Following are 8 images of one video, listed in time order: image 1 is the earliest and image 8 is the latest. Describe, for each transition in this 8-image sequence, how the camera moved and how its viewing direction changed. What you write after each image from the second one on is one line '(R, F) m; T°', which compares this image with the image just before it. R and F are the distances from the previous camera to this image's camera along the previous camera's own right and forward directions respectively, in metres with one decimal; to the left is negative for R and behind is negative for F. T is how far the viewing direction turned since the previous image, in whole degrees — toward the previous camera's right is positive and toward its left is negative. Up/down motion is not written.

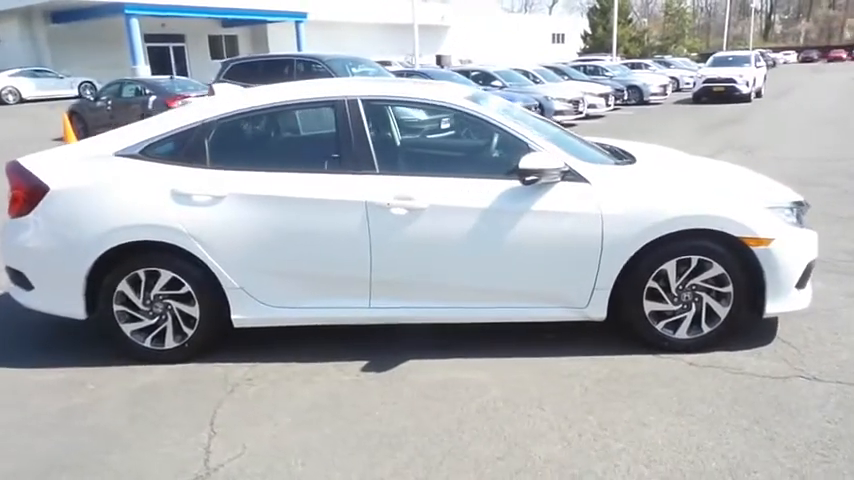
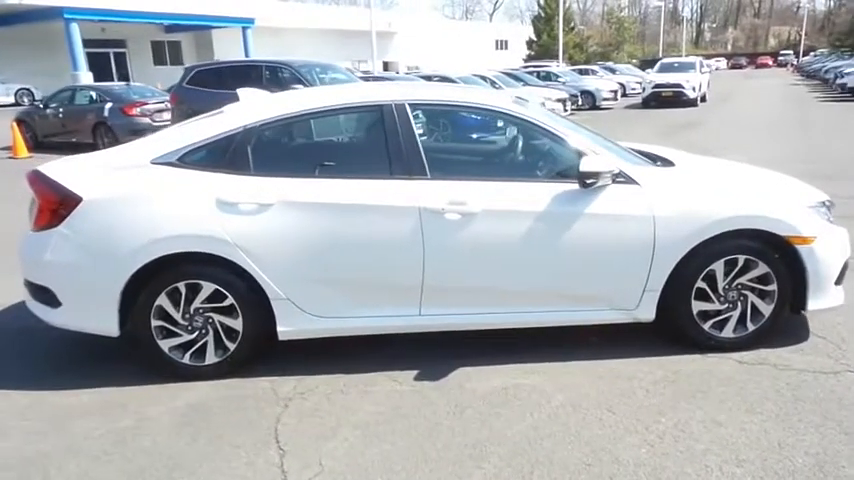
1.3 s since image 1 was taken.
(-0.6, +0.1) m; +4°
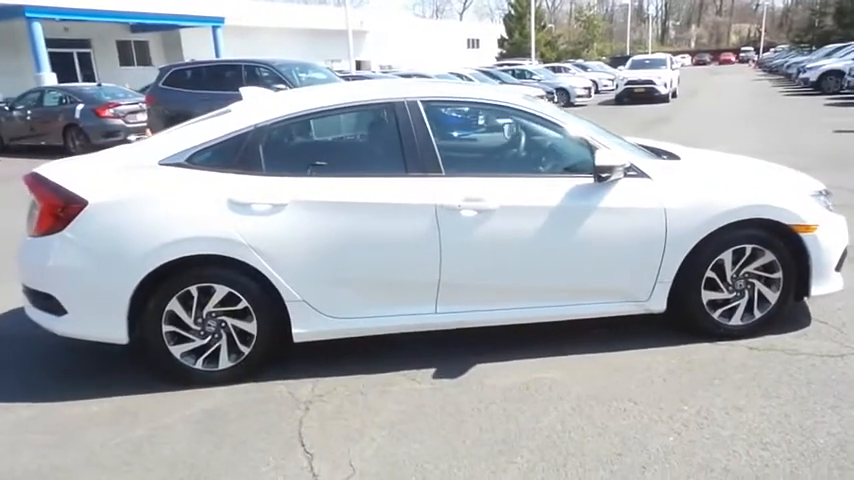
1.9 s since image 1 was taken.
(-0.2, 0.0) m; +2°
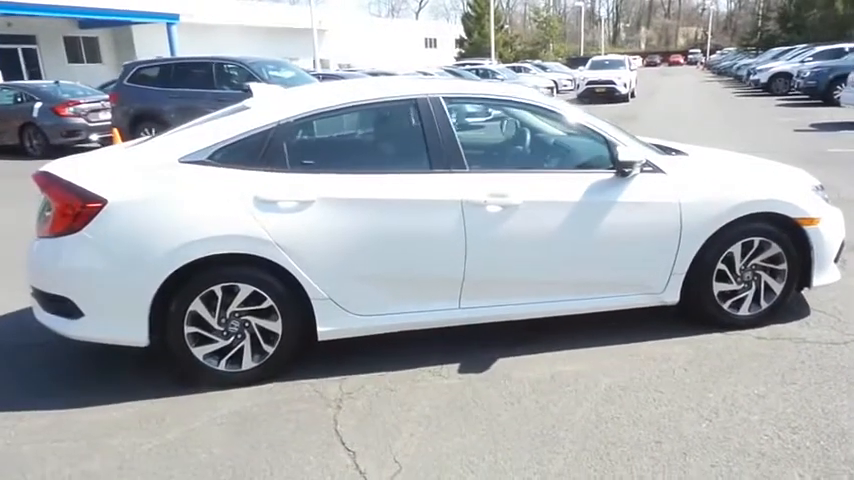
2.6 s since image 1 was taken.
(-0.4, 0.0) m; +4°
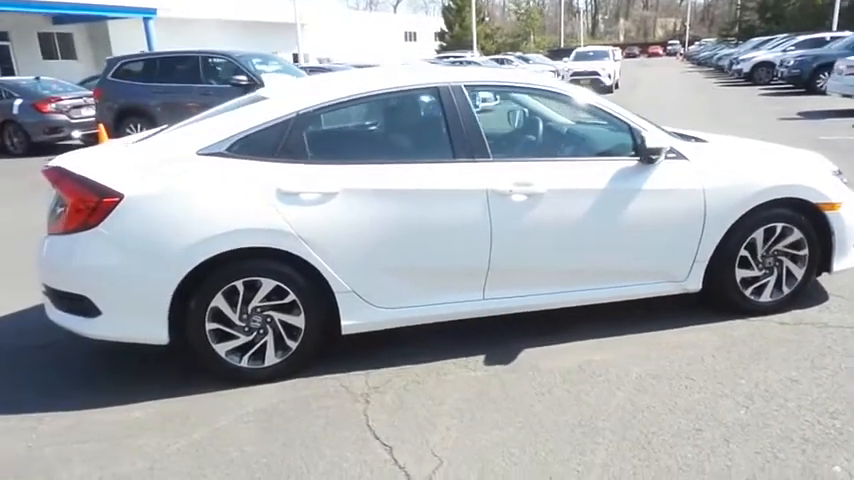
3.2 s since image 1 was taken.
(-0.2, +0.1) m; +1°
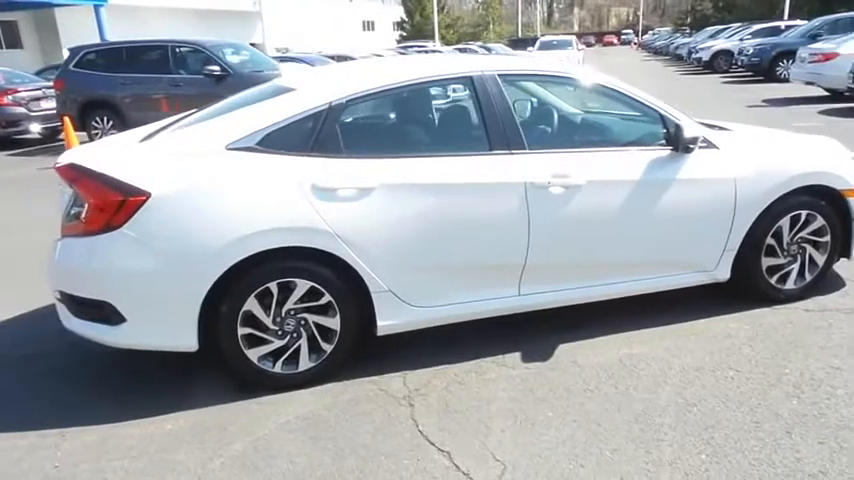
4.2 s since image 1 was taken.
(-0.4, +0.1) m; +3°
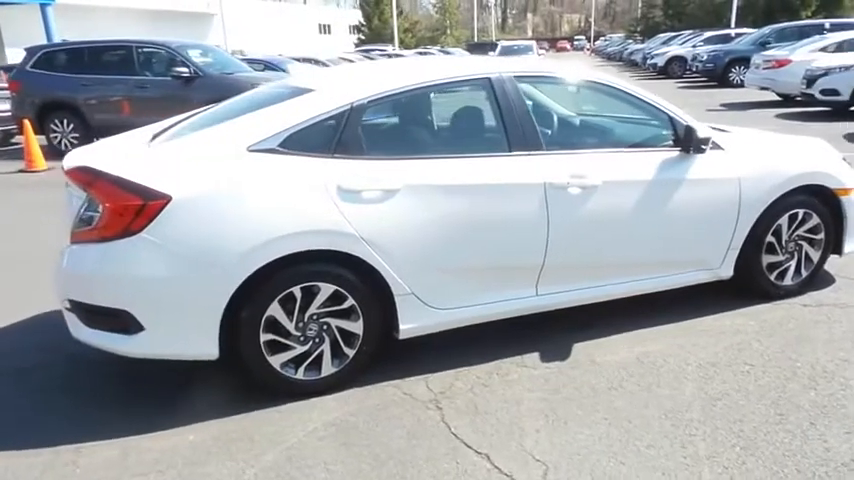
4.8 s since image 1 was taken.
(-0.3, 0.0) m; +4°
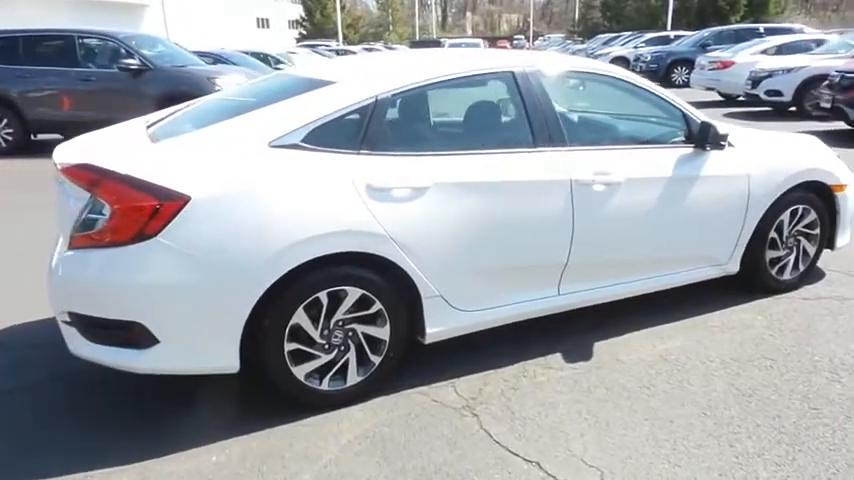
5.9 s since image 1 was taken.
(-0.4, +0.2) m; +5°
